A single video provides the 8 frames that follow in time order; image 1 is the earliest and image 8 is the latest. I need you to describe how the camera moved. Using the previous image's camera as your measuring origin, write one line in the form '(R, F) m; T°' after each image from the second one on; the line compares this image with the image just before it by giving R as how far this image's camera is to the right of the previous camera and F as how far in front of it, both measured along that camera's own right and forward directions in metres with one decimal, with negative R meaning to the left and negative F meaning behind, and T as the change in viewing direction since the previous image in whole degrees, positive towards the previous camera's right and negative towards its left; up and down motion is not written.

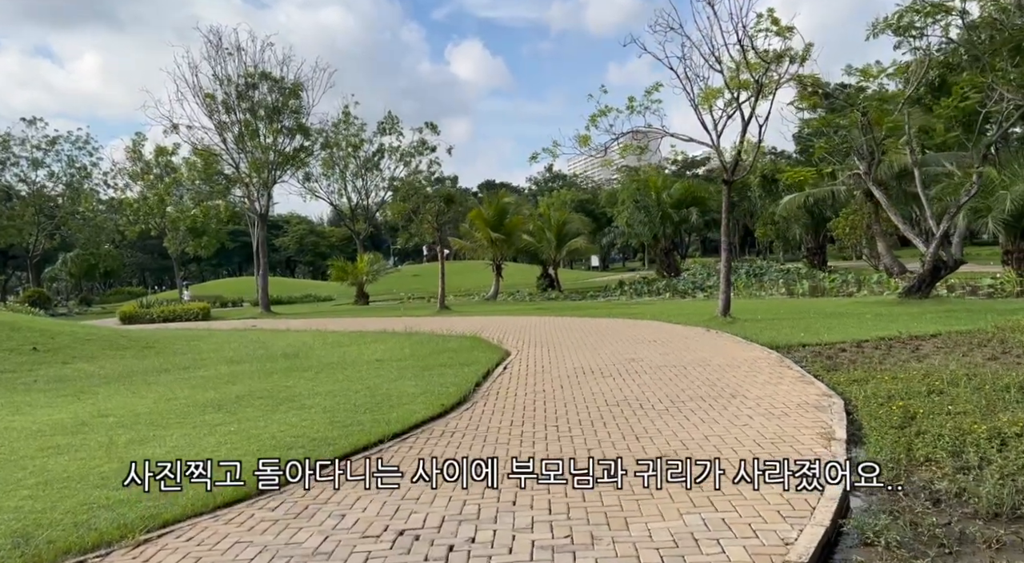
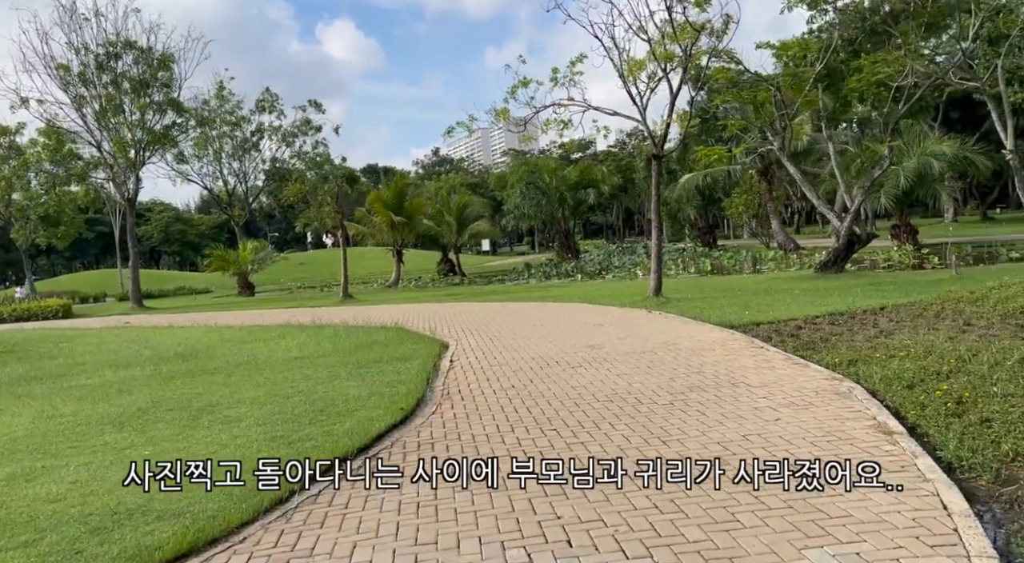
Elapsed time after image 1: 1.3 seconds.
(-0.8, +1.1) m; +9°
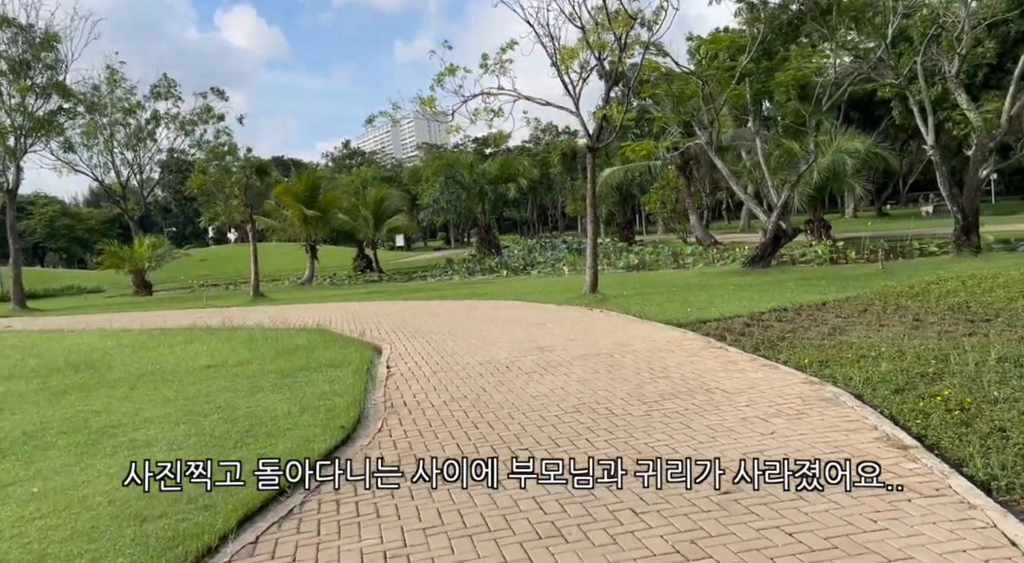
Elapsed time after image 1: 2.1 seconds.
(-0.3, +0.7) m; +6°
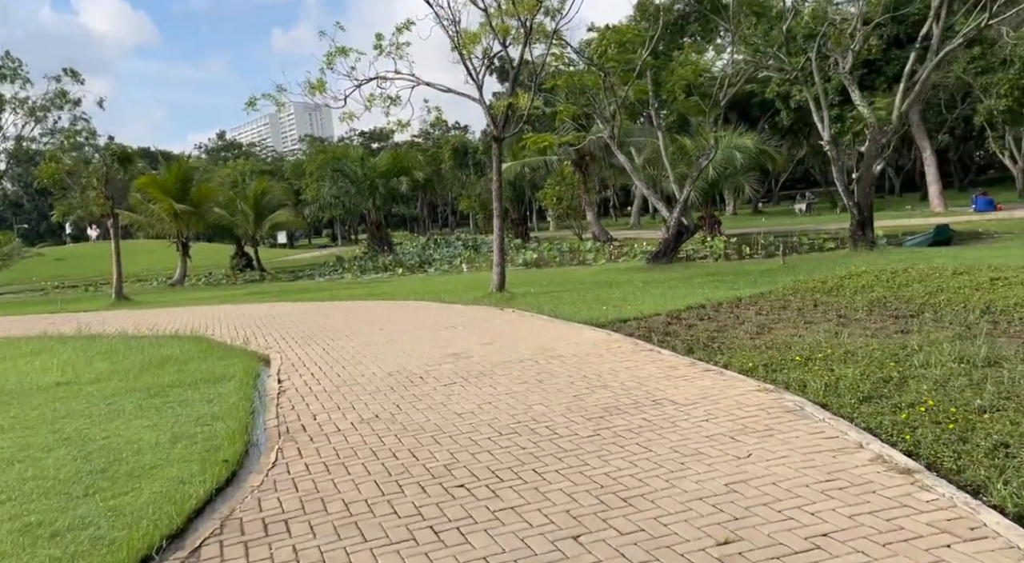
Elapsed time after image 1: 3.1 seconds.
(-0.2, +0.9) m; +8°
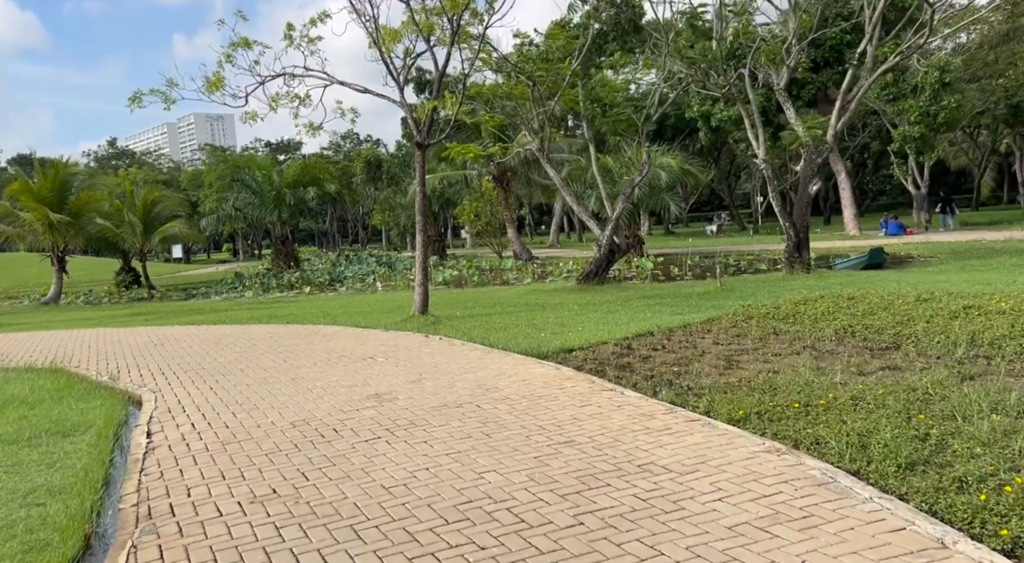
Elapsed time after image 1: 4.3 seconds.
(-0.2, +1.3) m; +6°
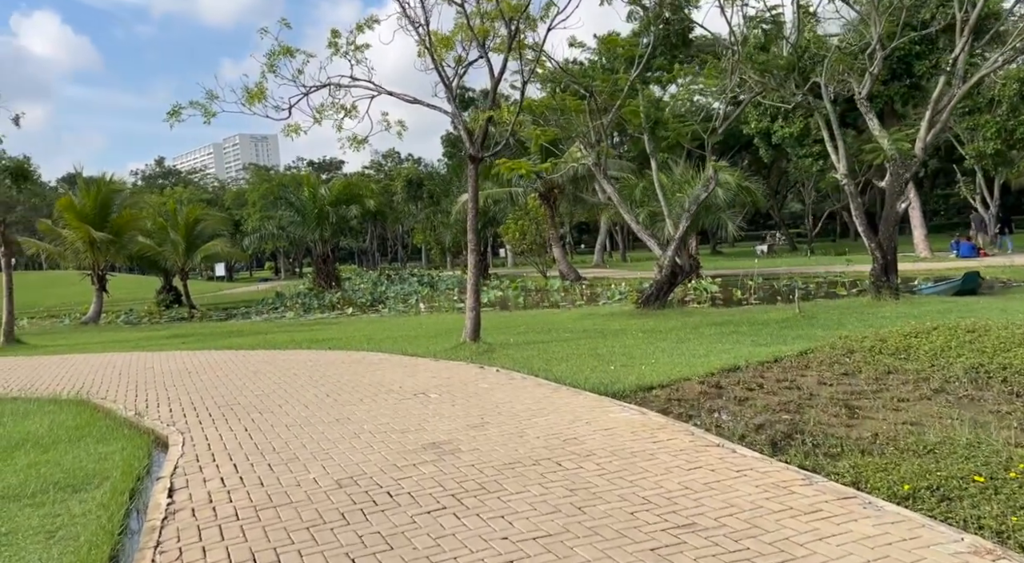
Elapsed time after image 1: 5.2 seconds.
(-0.3, +1.0) m; -3°
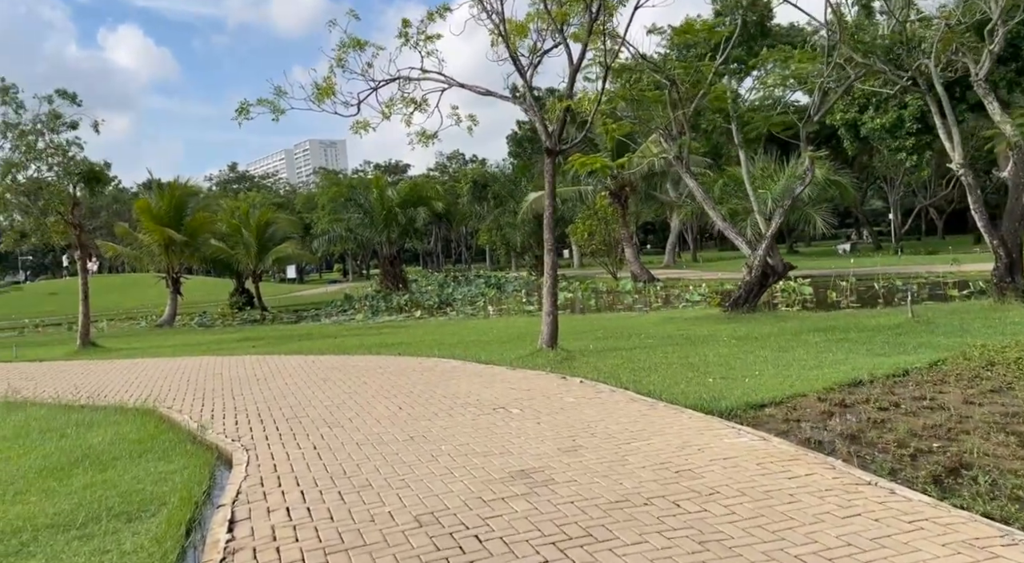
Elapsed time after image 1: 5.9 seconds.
(-0.2, +0.8) m; -5°
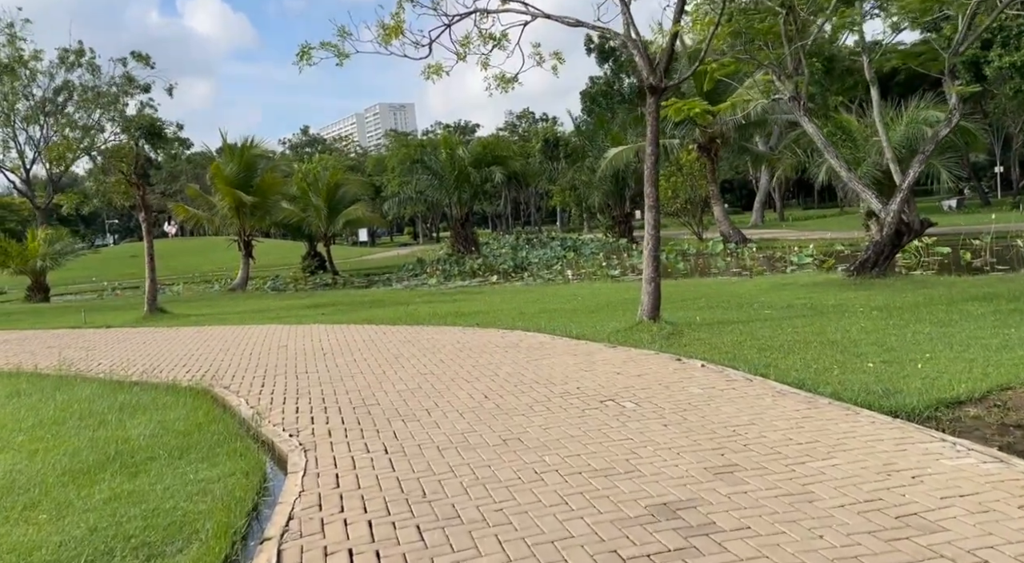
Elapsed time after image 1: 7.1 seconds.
(-0.3, +1.4) m; -5°
